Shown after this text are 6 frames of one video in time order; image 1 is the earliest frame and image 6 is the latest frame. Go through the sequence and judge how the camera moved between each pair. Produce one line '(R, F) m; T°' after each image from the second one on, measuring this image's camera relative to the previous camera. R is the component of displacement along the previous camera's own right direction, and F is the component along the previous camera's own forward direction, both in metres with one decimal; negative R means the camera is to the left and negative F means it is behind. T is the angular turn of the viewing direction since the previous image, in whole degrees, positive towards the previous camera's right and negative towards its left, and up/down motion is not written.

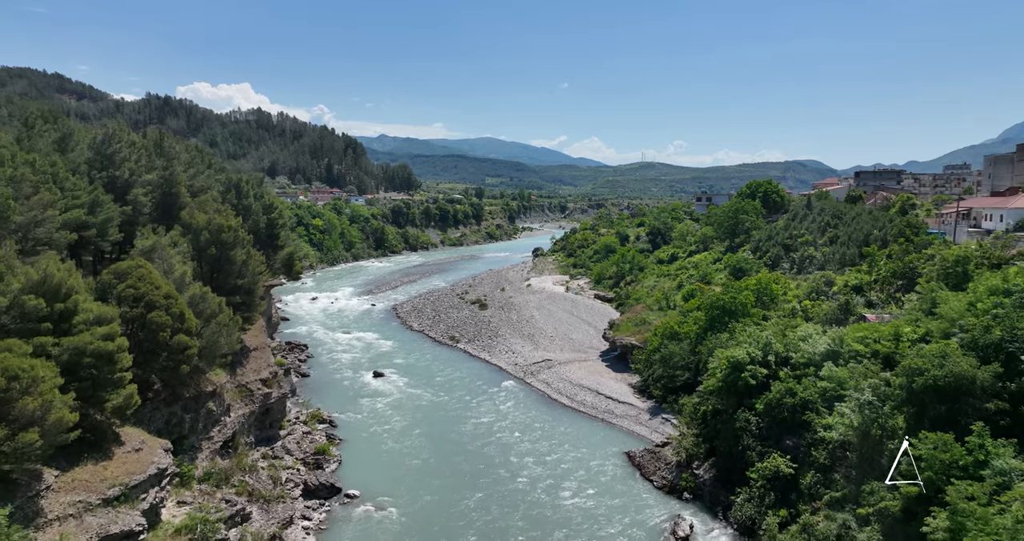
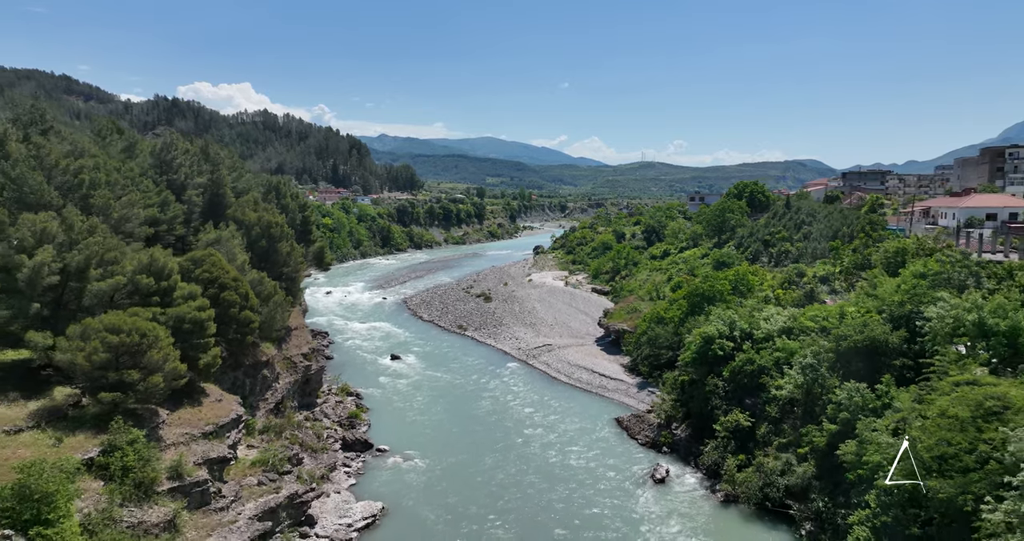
(-0.3, -5.3) m; 0°
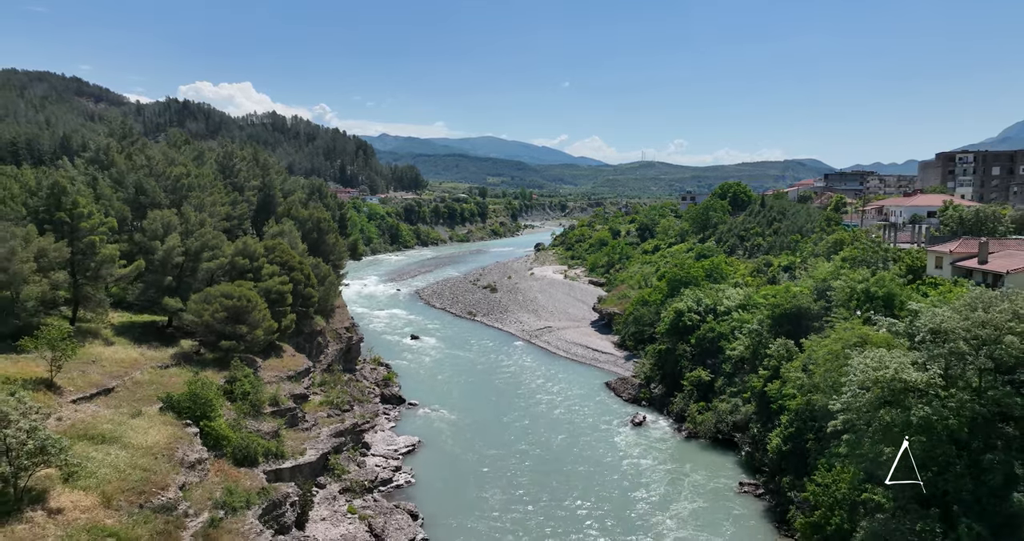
(-0.4, -7.7) m; 0°
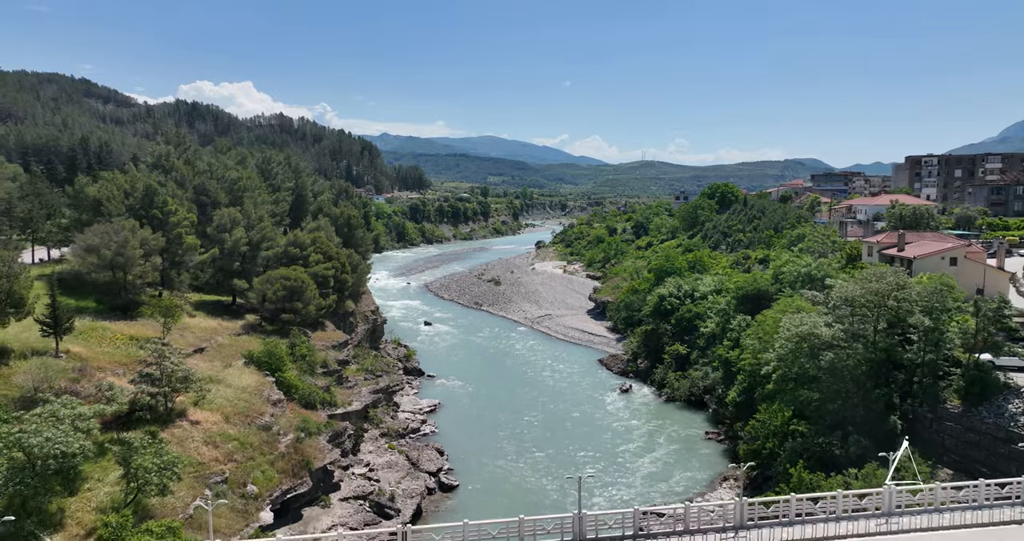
(-0.3, -6.5) m; 0°
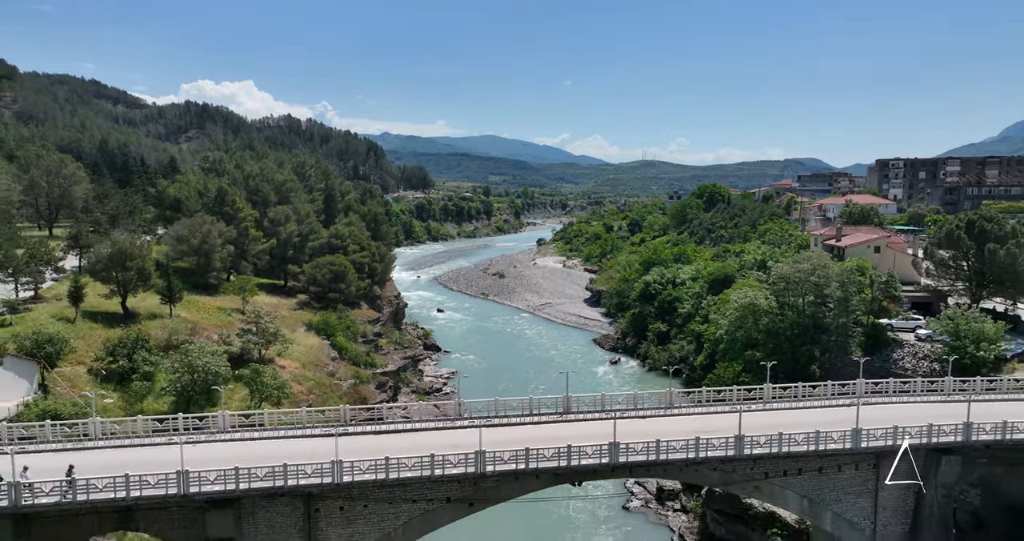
(-0.3, -7.5) m; 0°
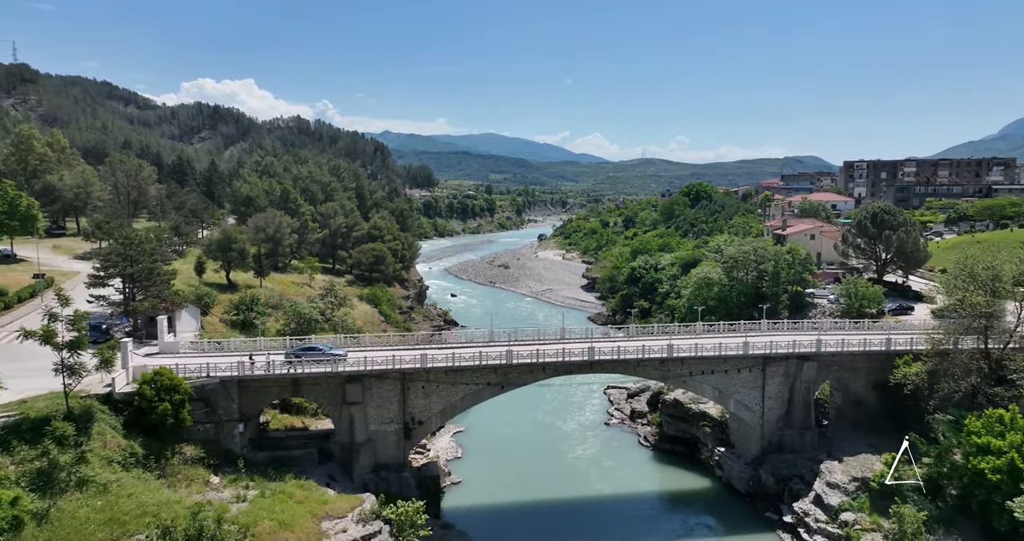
(-0.6, -9.9) m; 0°
